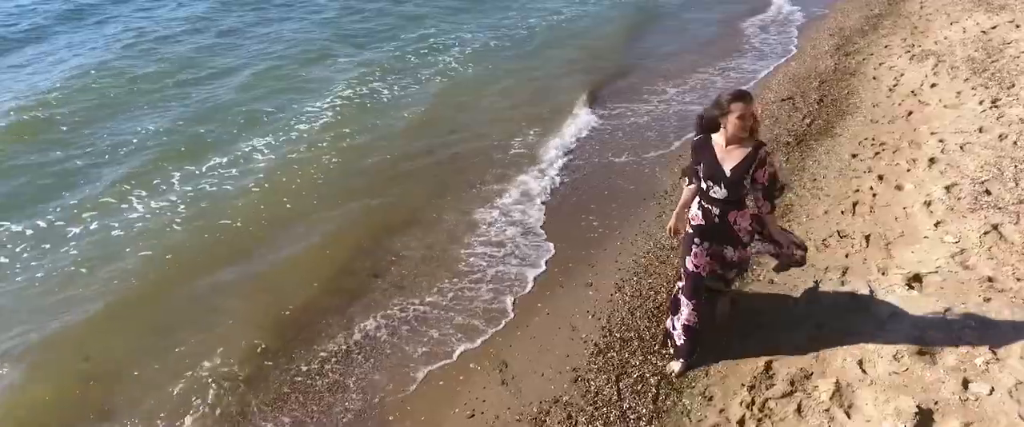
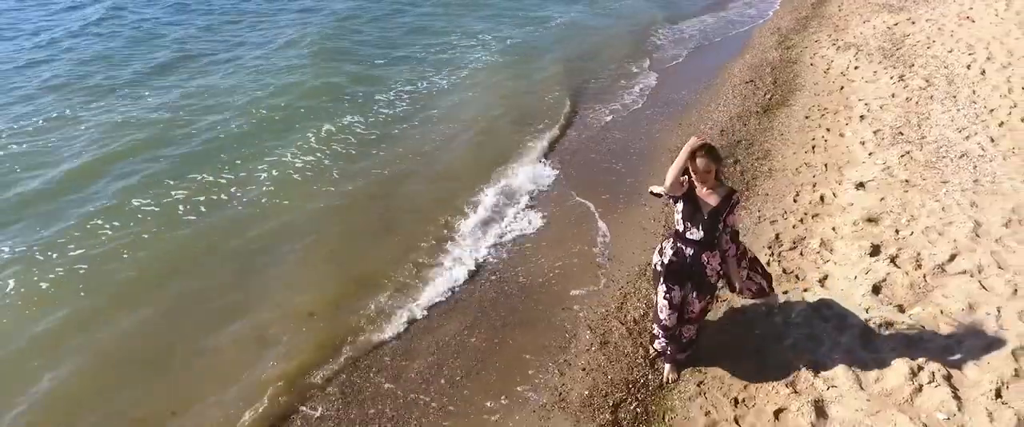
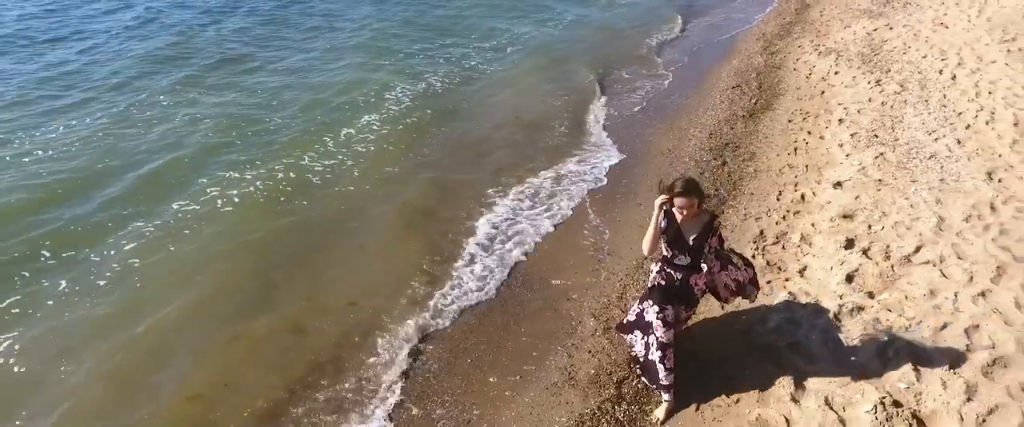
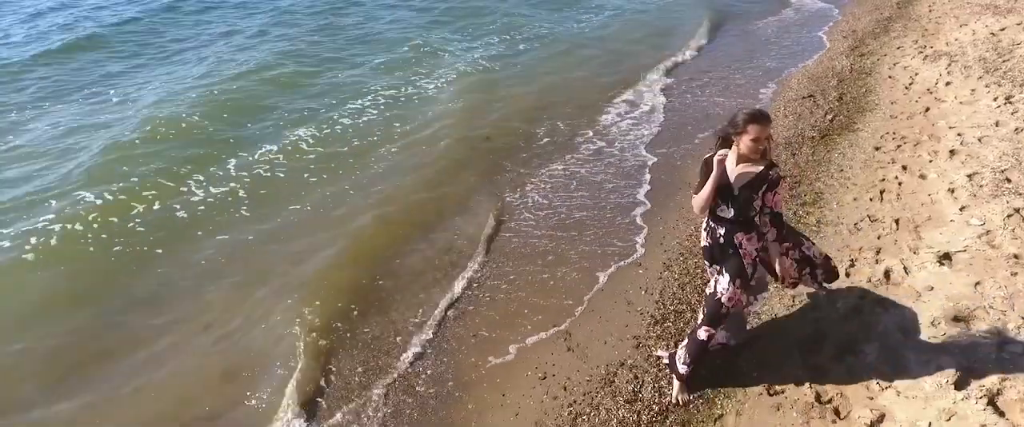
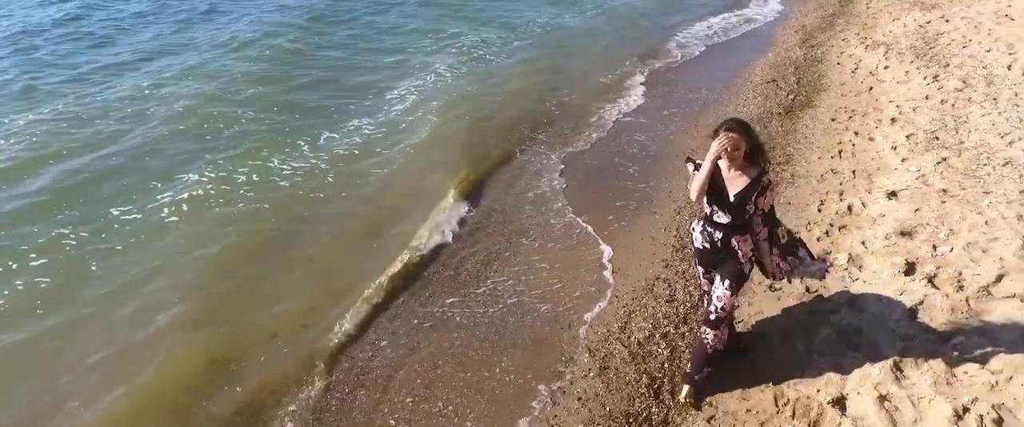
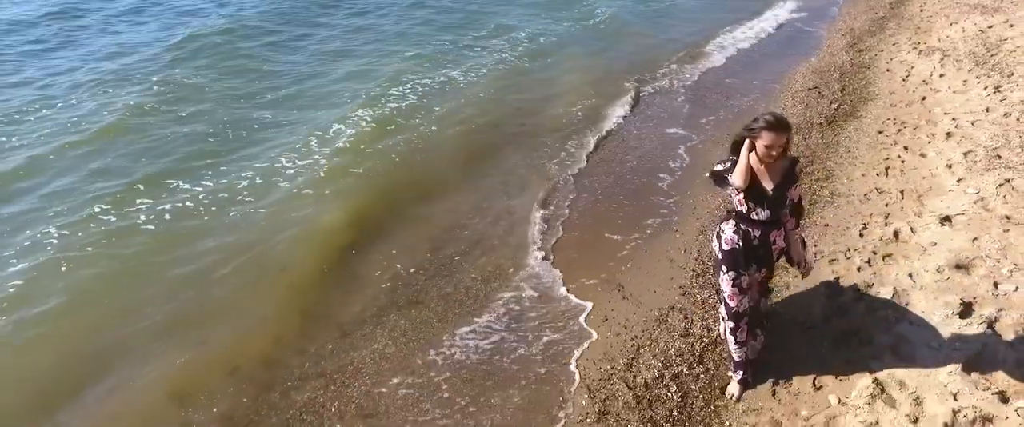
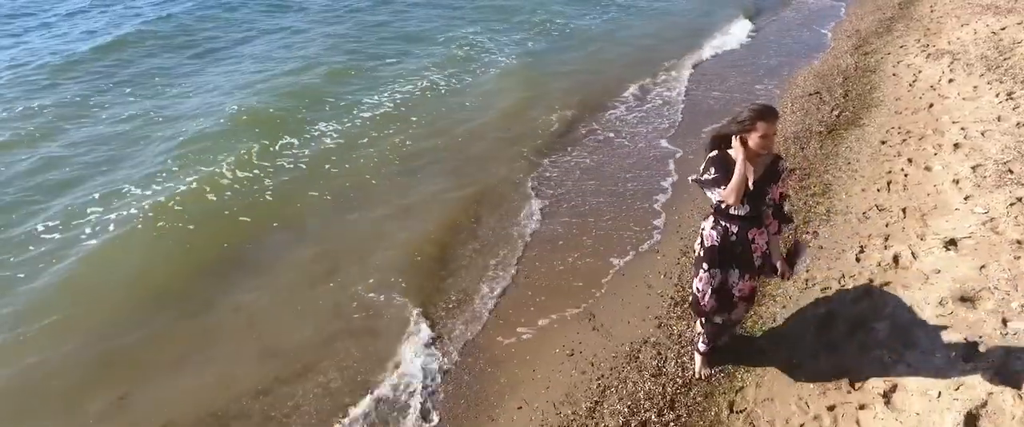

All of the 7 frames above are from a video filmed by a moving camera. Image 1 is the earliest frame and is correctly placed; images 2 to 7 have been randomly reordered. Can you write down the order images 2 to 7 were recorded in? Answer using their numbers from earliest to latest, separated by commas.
4, 7, 6, 5, 2, 3
